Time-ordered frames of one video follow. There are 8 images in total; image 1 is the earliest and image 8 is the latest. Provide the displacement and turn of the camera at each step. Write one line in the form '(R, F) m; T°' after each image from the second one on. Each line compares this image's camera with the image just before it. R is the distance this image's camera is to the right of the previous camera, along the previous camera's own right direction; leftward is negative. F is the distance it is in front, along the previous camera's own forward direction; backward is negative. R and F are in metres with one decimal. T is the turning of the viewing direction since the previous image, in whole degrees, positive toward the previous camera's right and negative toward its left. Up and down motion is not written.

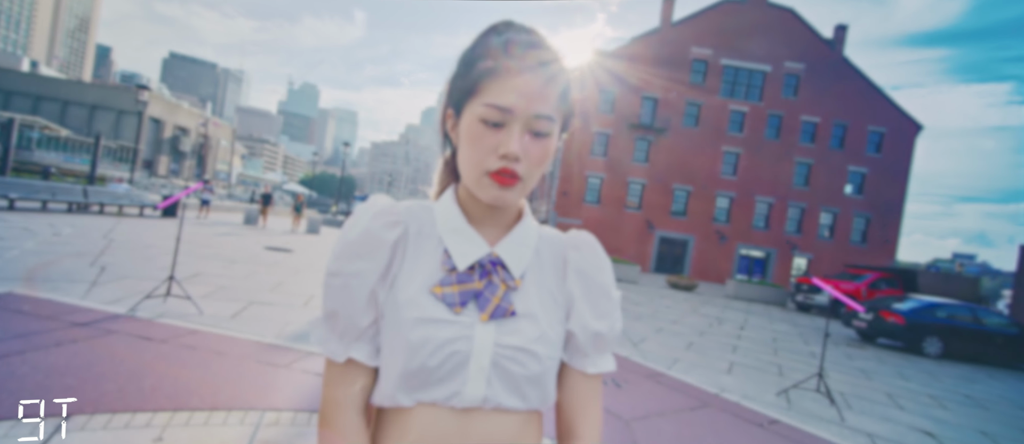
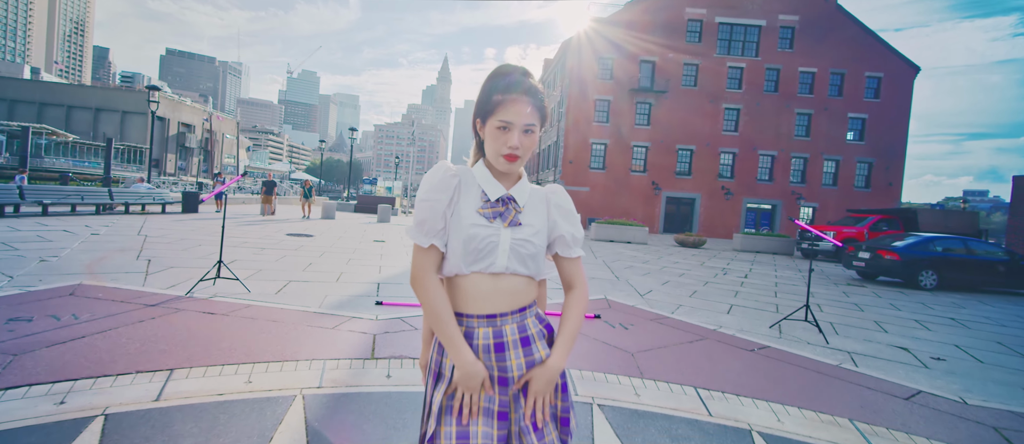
(0.0, -0.5) m; -1°
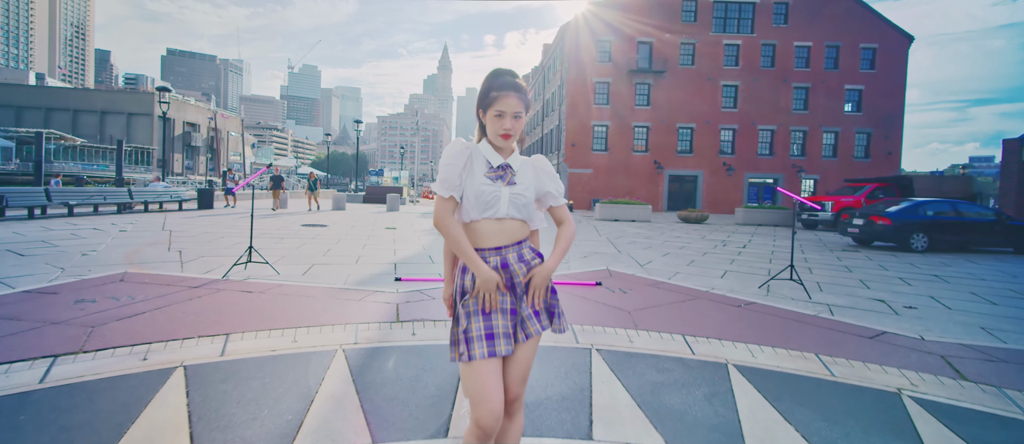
(0.0, -0.5) m; -1°
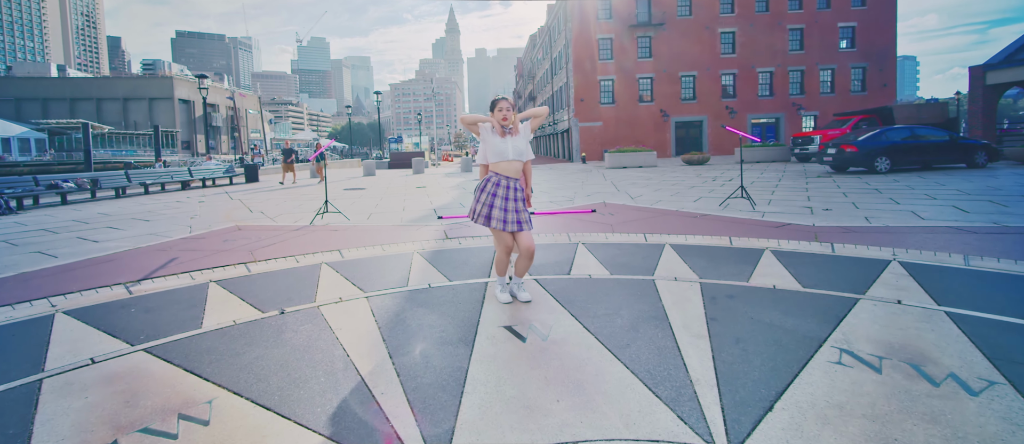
(+0.1, -1.9) m; -2°
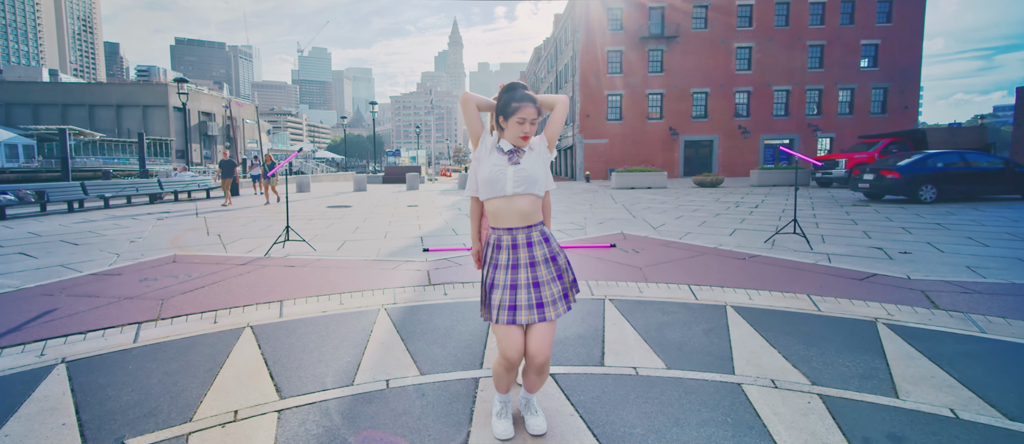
(-0.1, +1.4) m; 0°
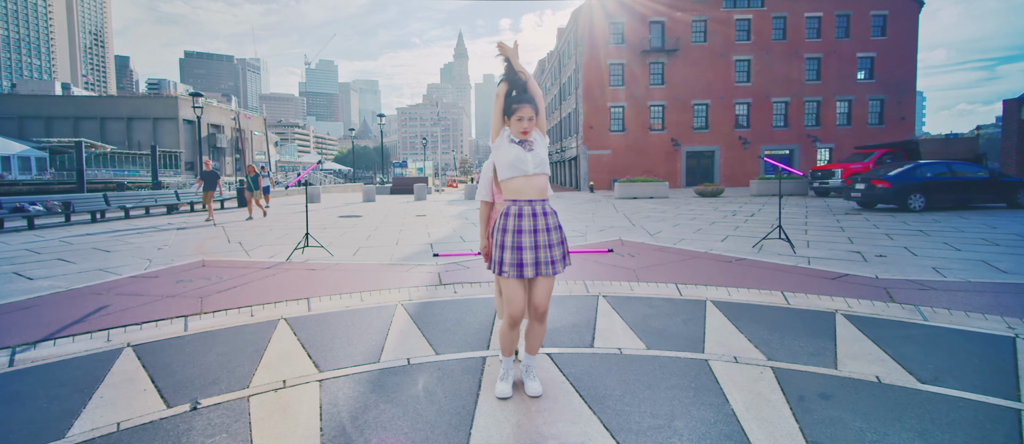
(0.0, -0.5) m; -1°
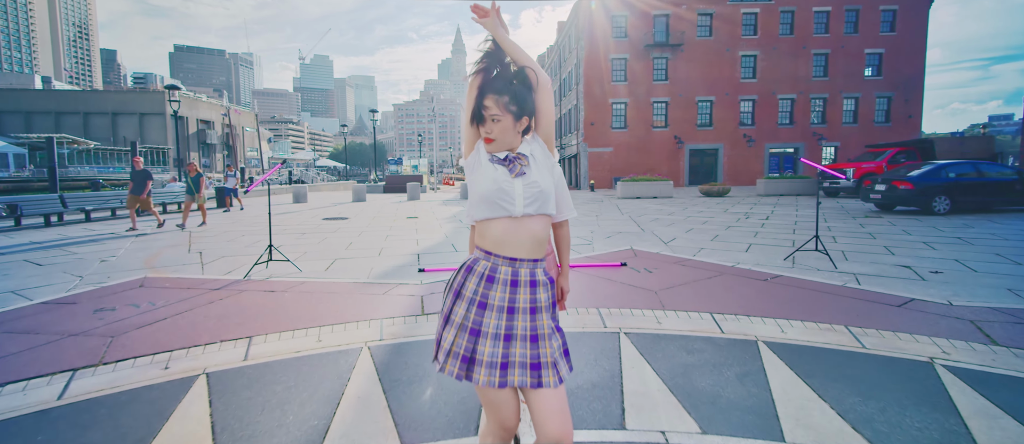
(0.0, +1.0) m; 0°
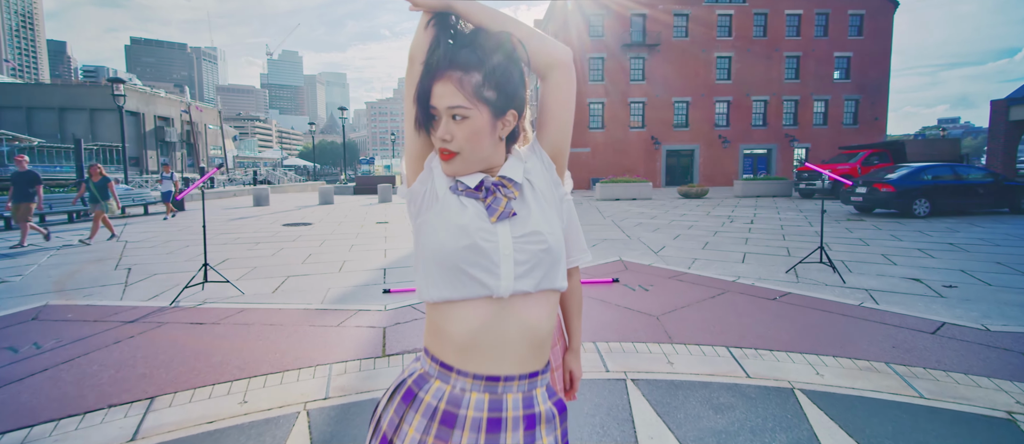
(0.0, +0.7) m; +3°
